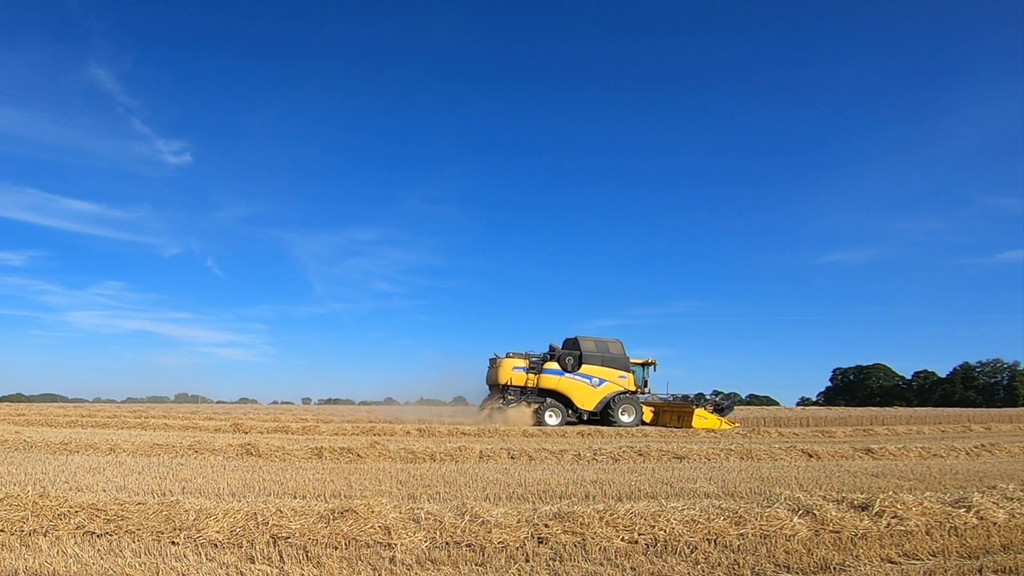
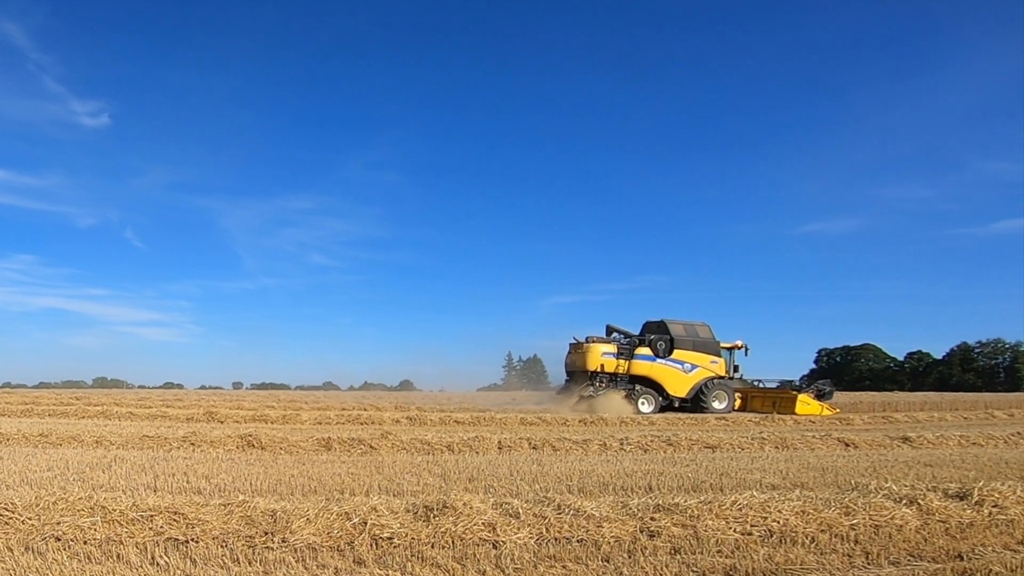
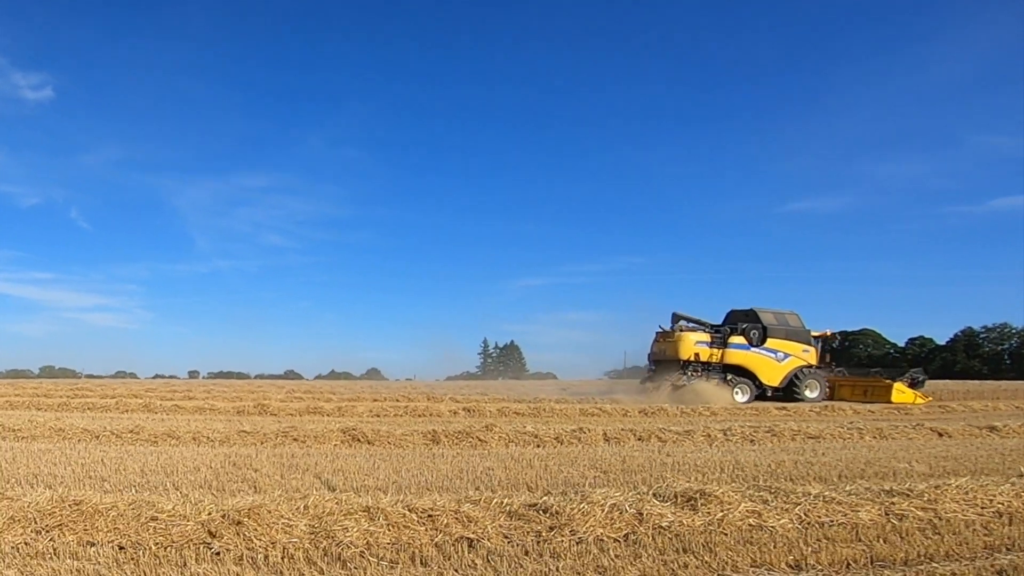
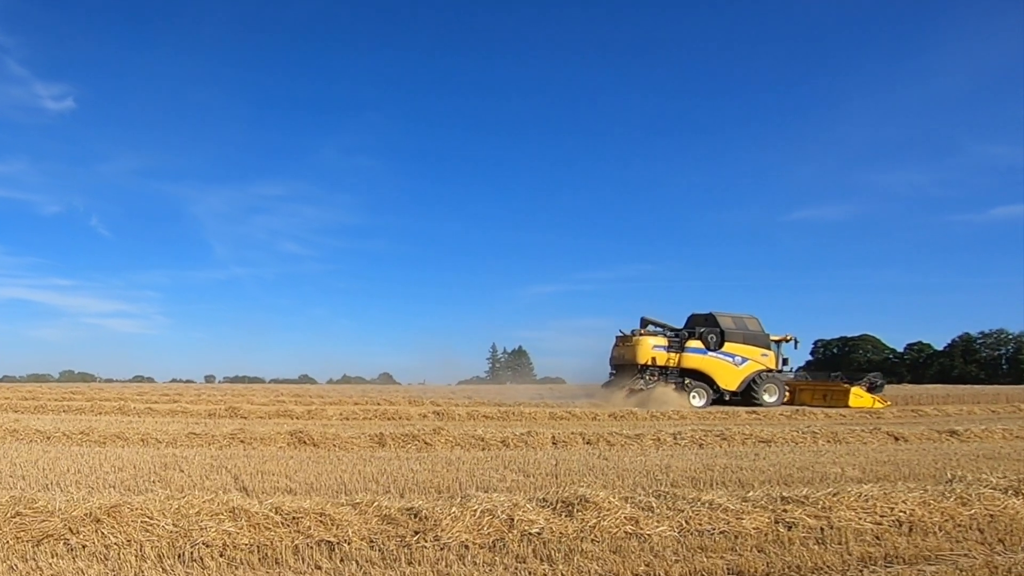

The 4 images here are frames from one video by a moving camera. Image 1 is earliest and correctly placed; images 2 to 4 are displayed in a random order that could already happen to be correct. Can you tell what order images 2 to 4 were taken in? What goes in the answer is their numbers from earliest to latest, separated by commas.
2, 4, 3
